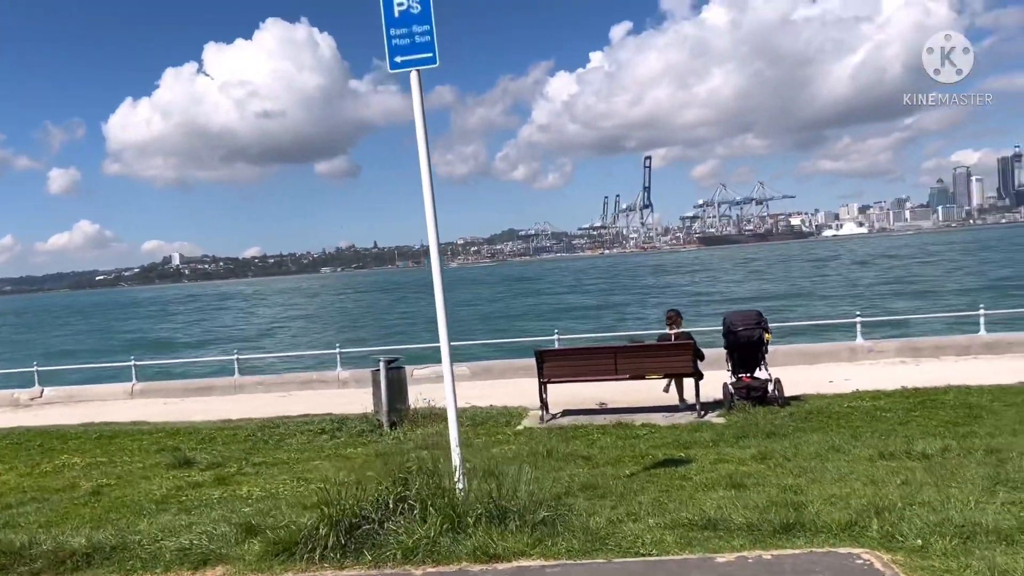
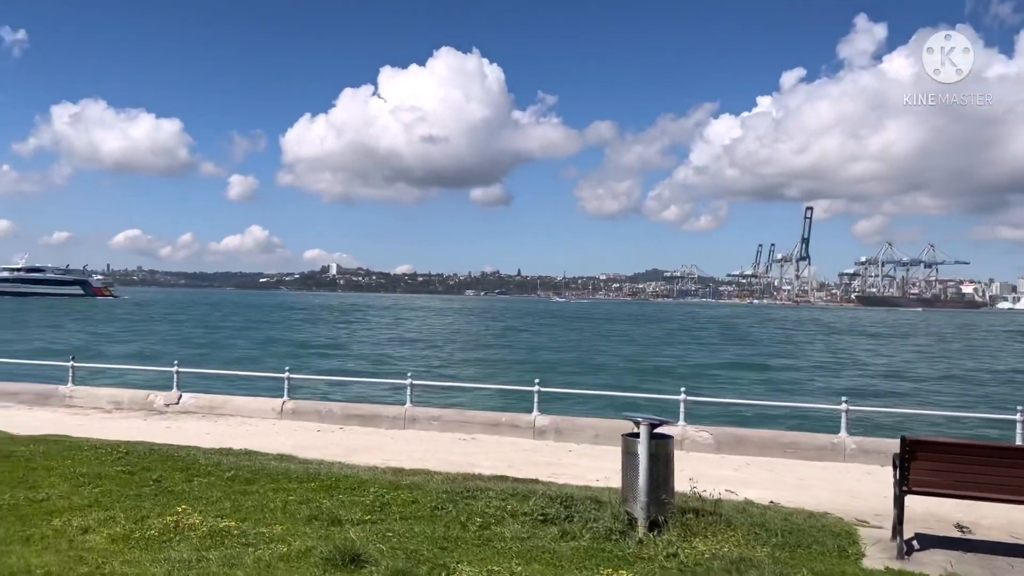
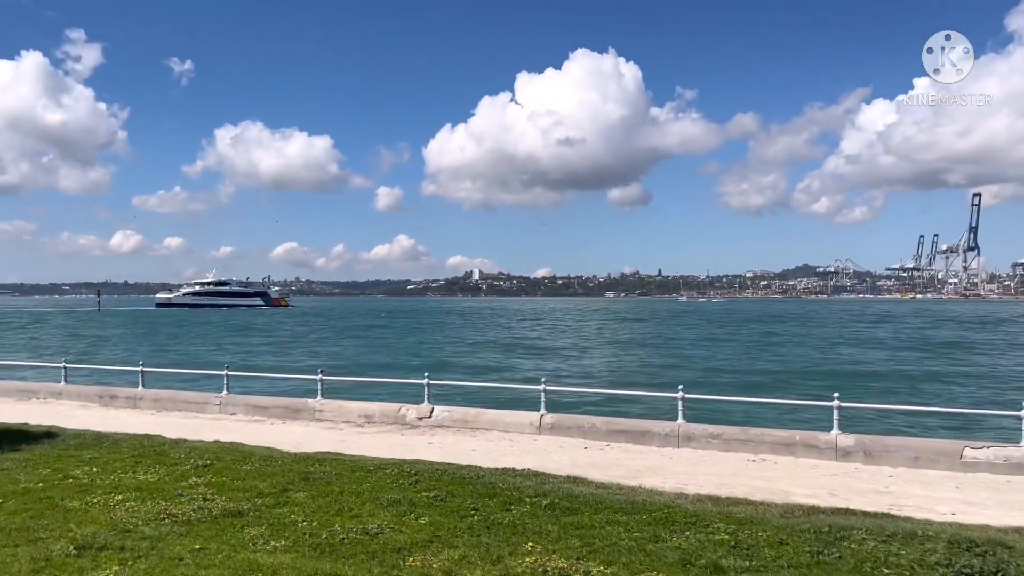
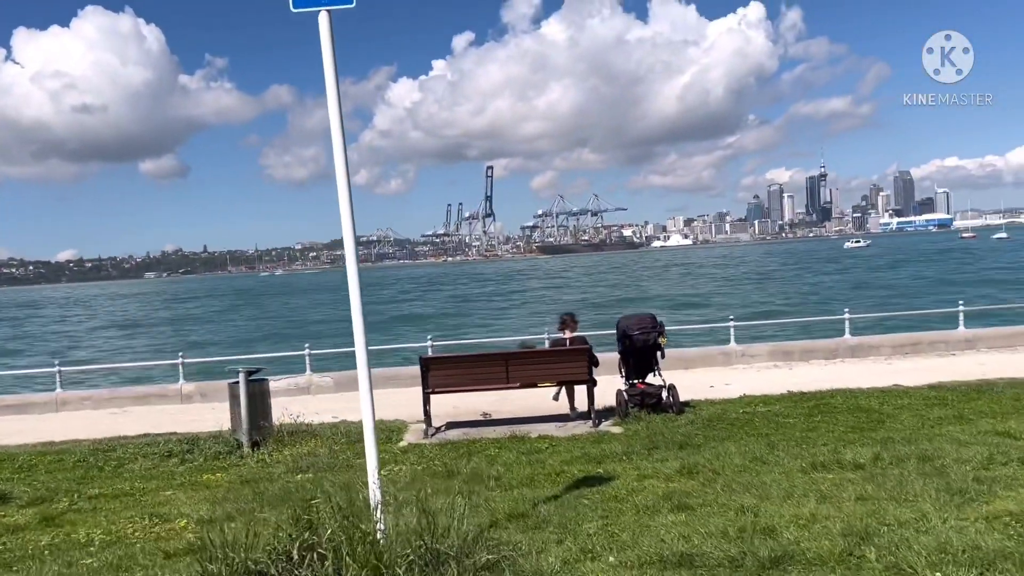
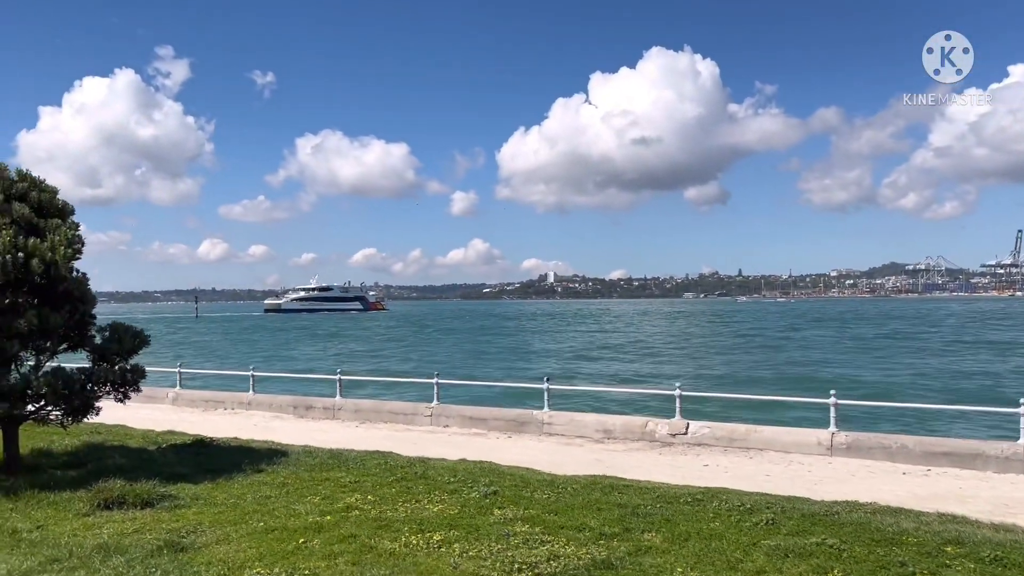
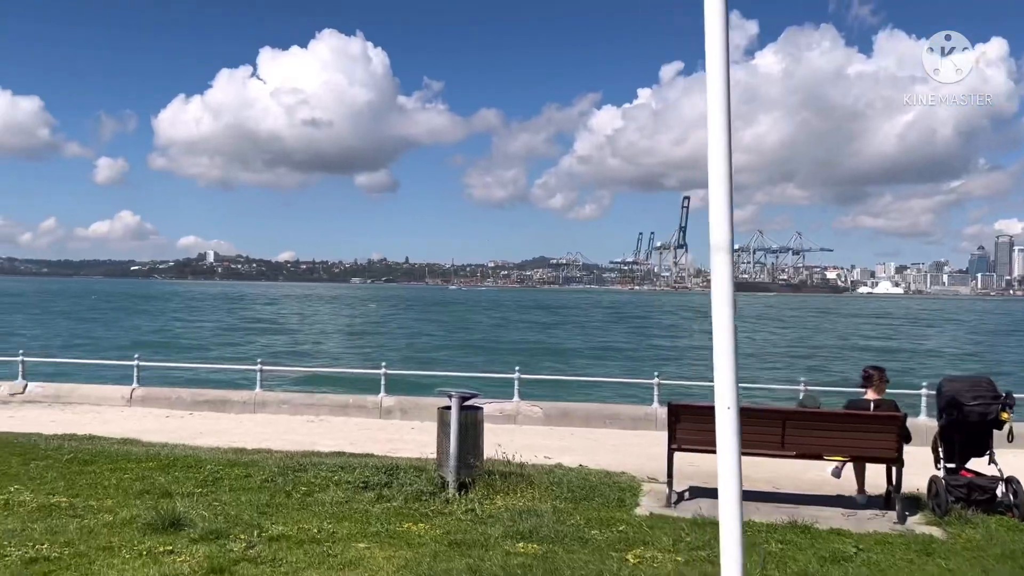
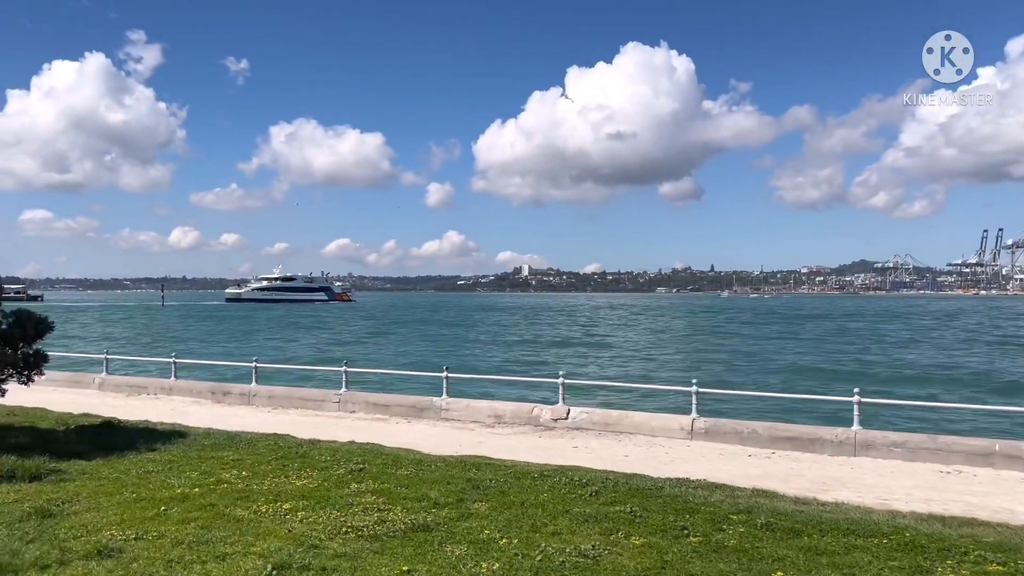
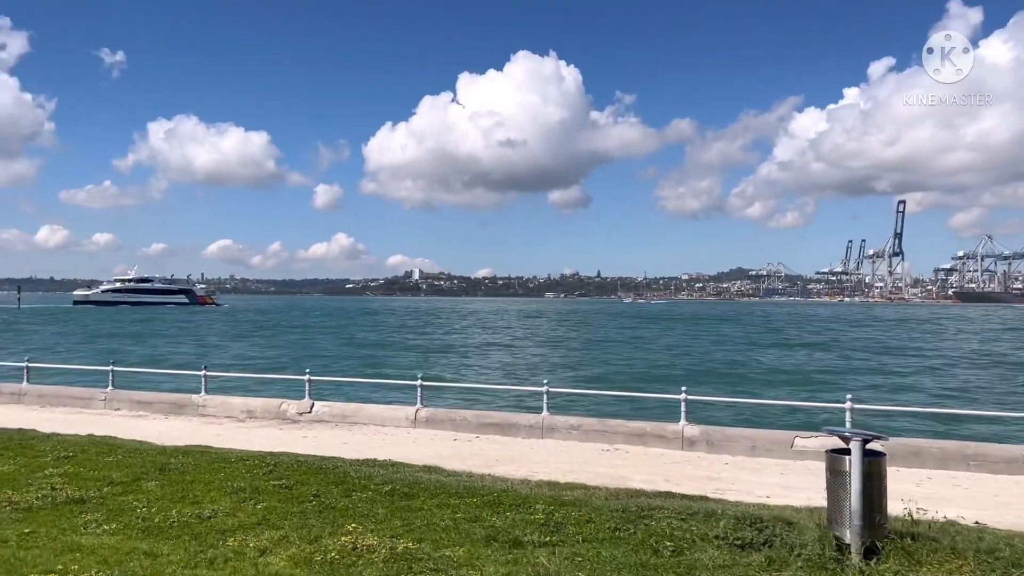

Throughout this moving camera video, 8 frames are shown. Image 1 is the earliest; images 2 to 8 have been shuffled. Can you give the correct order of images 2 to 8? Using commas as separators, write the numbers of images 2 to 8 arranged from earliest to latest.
4, 6, 2, 8, 3, 7, 5
